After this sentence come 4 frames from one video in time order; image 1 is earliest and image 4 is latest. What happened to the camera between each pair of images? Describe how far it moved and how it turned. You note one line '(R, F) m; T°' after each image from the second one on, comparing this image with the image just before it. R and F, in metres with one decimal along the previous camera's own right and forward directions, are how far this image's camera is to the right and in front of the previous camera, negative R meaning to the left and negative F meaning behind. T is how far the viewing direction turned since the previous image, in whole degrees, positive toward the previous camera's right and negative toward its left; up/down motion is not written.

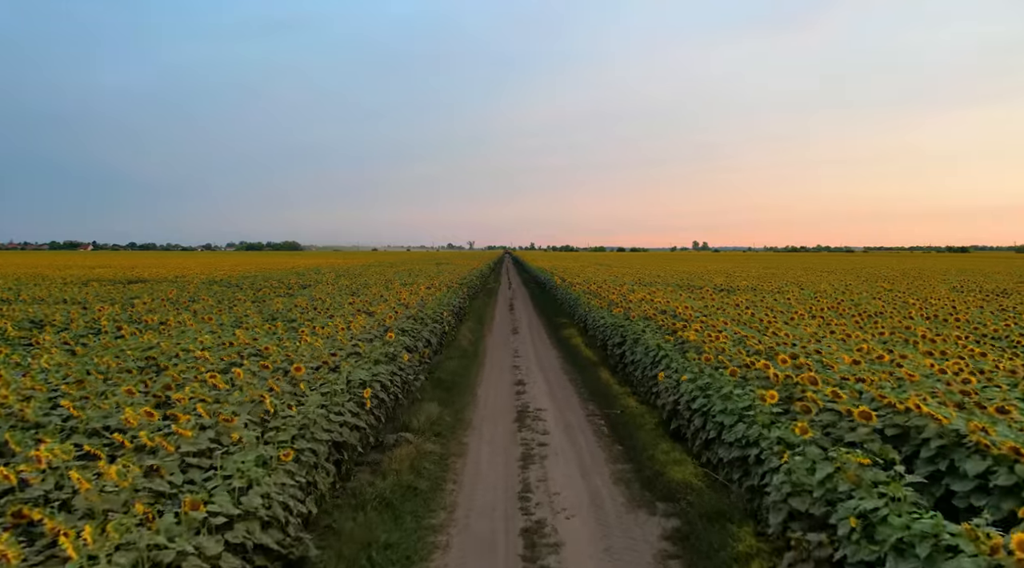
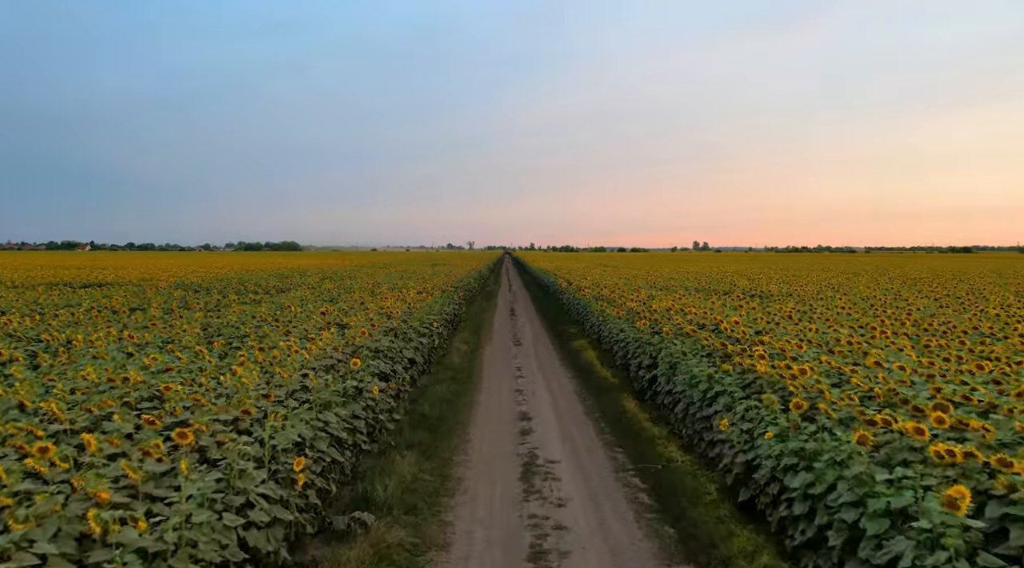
(0.0, +1.6) m; 0°
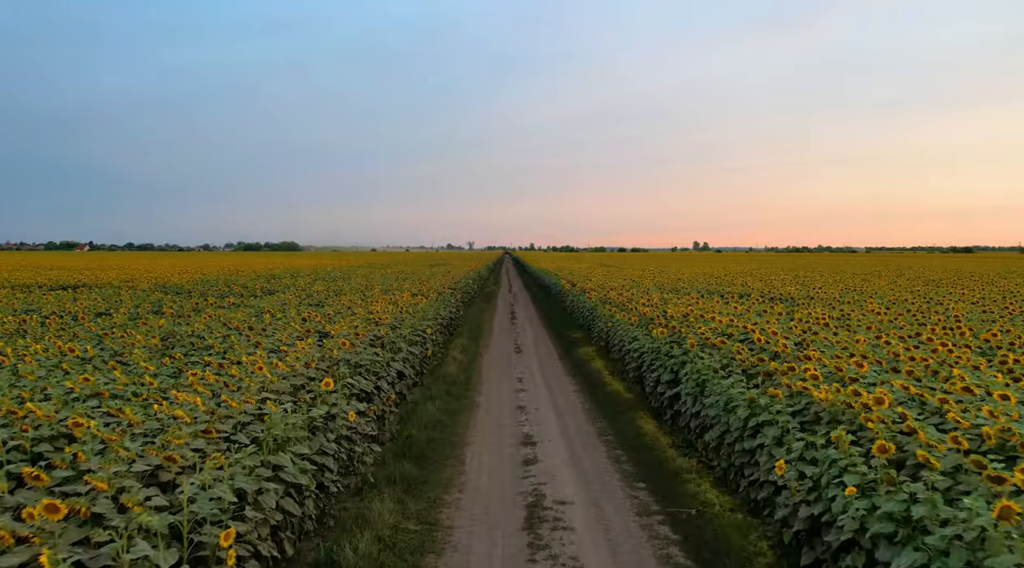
(0.0, +0.8) m; 0°
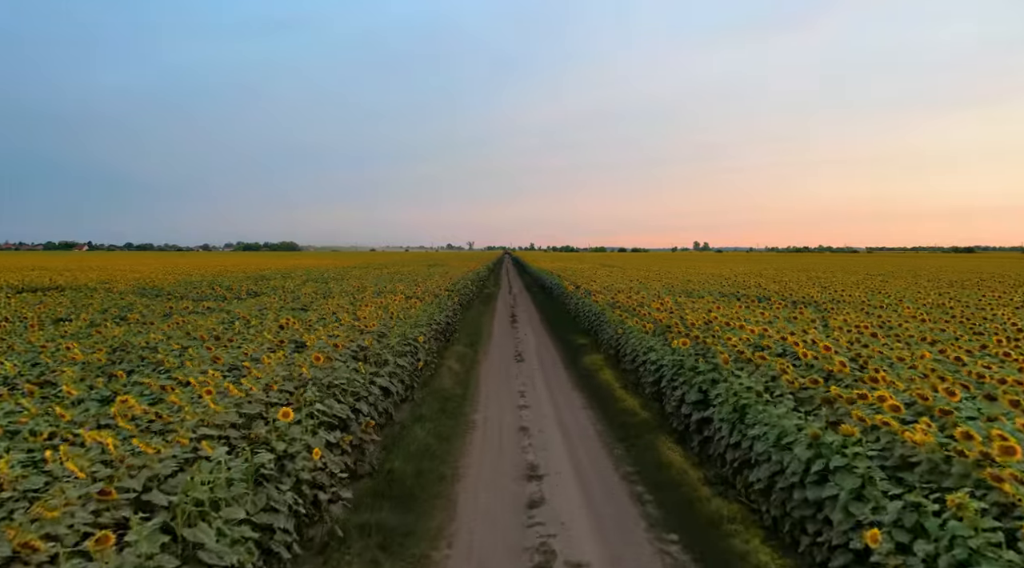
(0.0, +0.8) m; 0°
